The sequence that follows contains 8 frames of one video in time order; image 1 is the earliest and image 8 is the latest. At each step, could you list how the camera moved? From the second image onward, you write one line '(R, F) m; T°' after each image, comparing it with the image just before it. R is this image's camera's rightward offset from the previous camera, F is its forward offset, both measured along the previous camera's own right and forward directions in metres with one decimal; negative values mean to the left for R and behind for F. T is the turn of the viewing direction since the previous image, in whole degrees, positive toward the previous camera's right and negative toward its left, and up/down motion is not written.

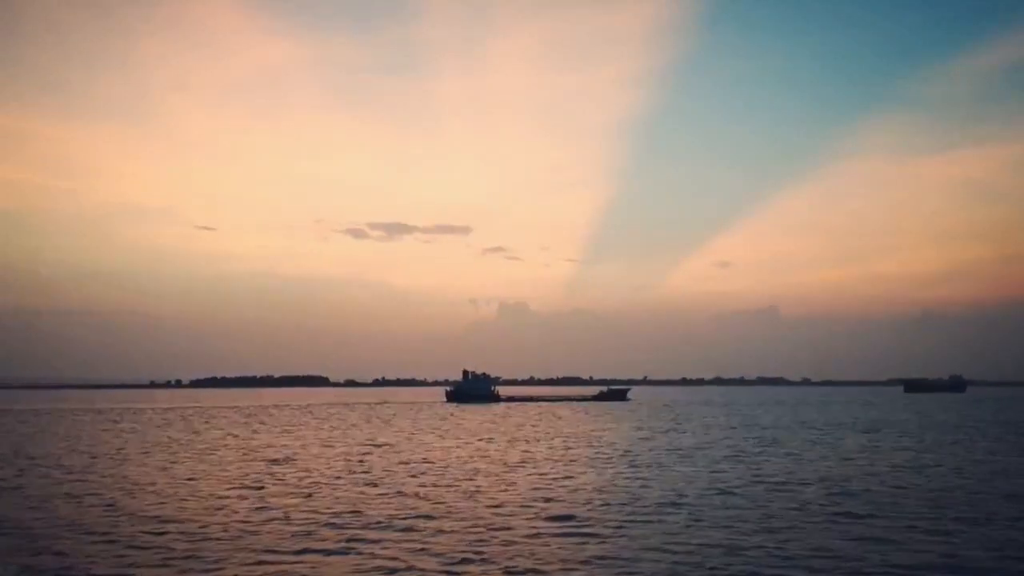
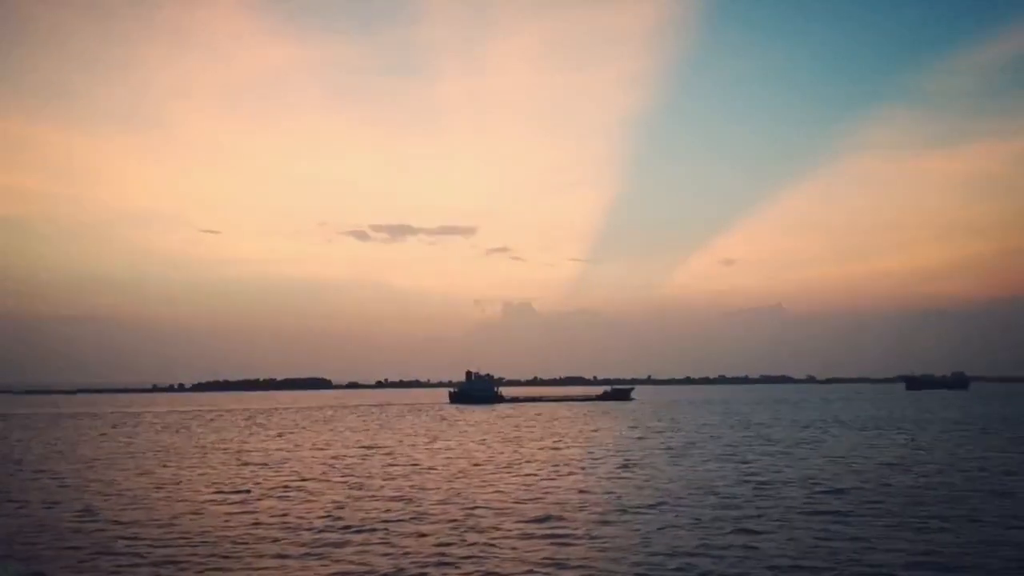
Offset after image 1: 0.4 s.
(-3.2, -3.3) m; 0°
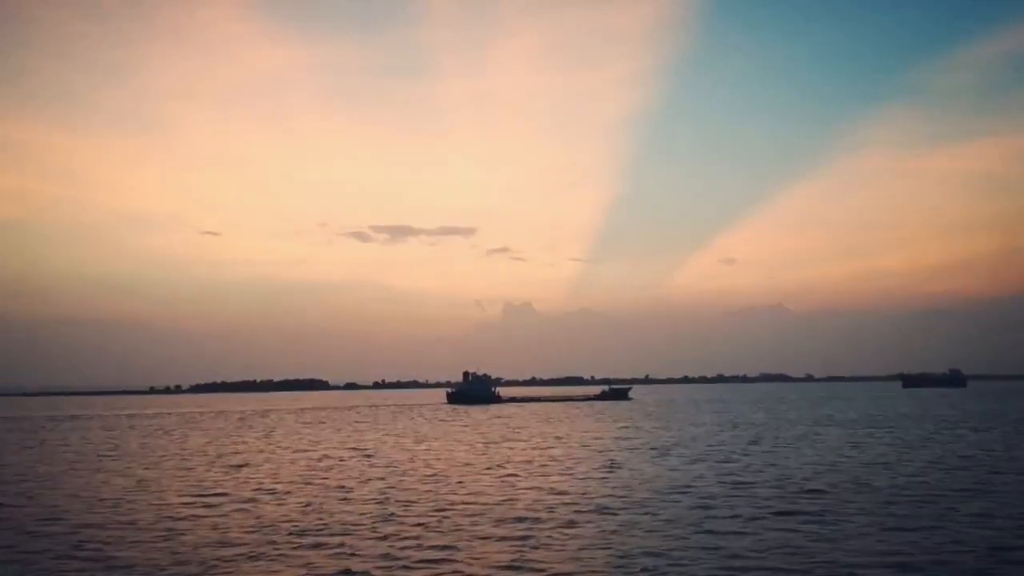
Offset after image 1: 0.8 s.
(+0.3, +0.3) m; 0°
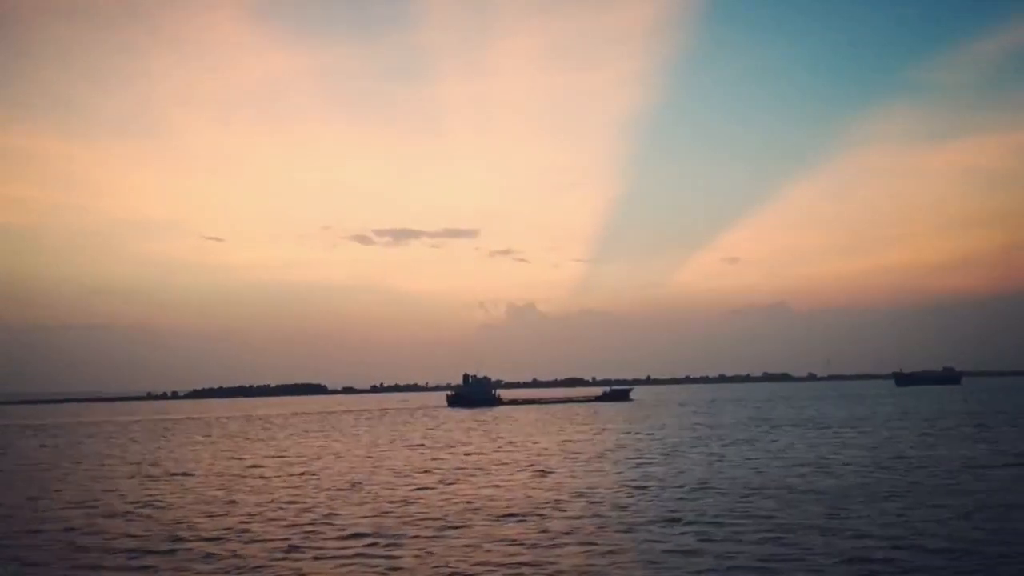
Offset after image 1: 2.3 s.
(+0.6, 0.0) m; 0°
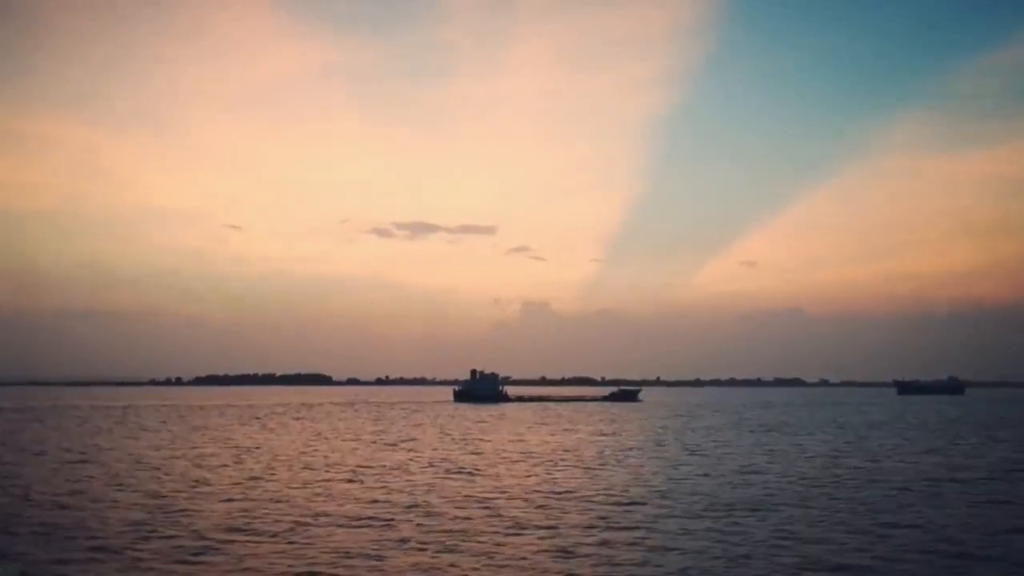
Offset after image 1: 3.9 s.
(+0.7, -0.3) m; -1°
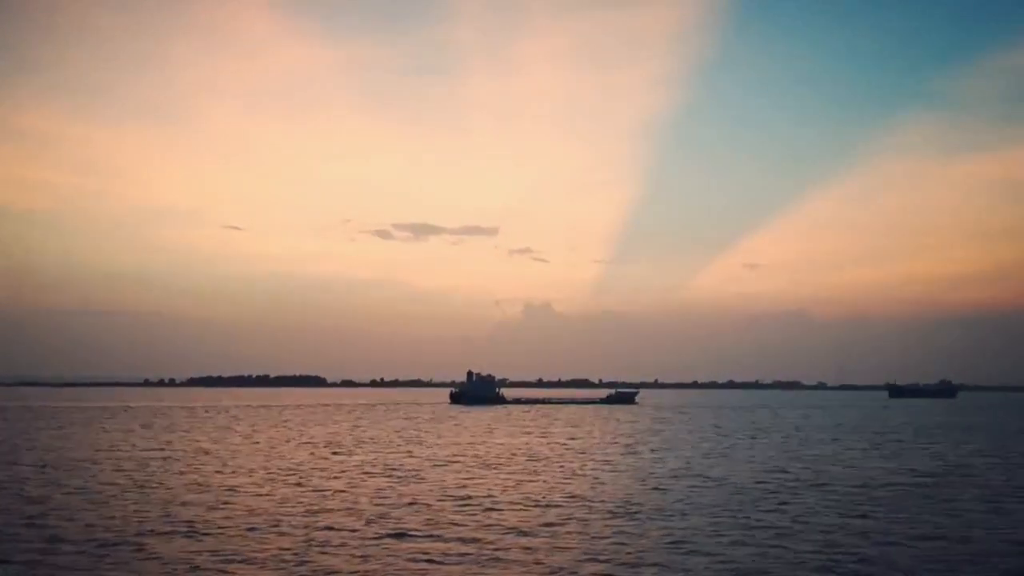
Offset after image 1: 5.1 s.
(+0.7, +0.2) m; 0°
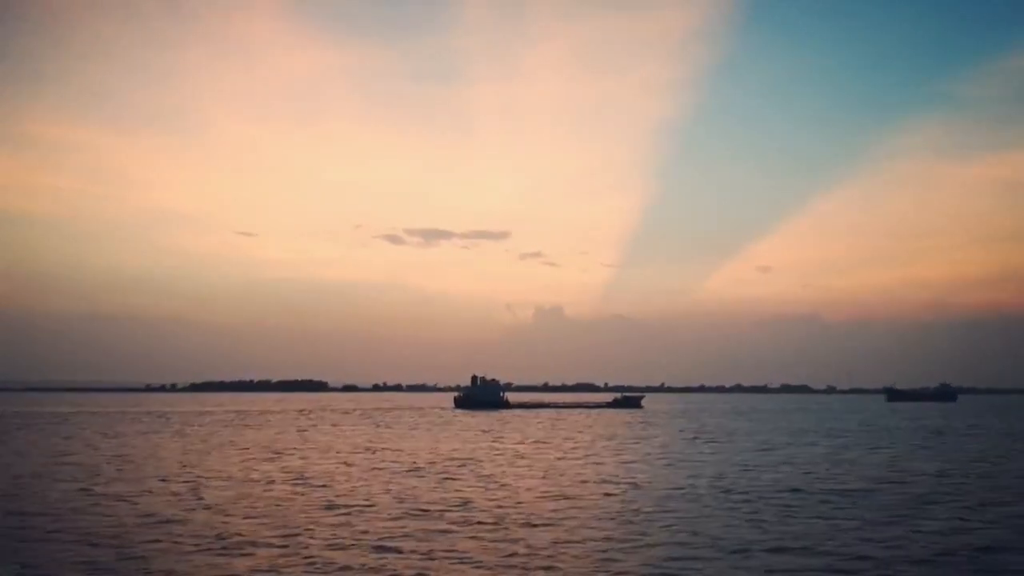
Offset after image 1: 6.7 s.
(+0.8, -0.1) m; -1°
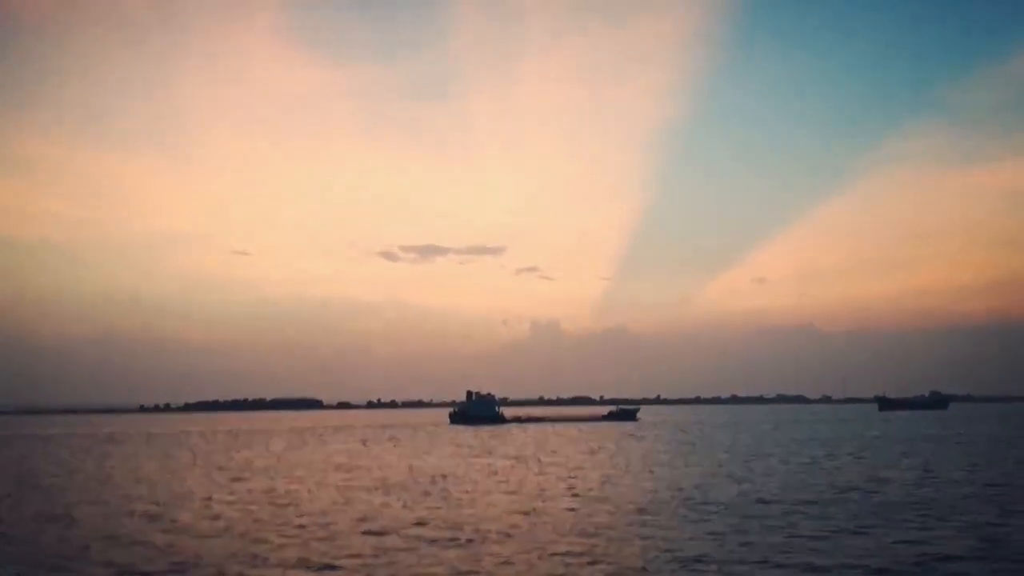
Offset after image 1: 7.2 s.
(+0.3, -0.1) m; 0°
